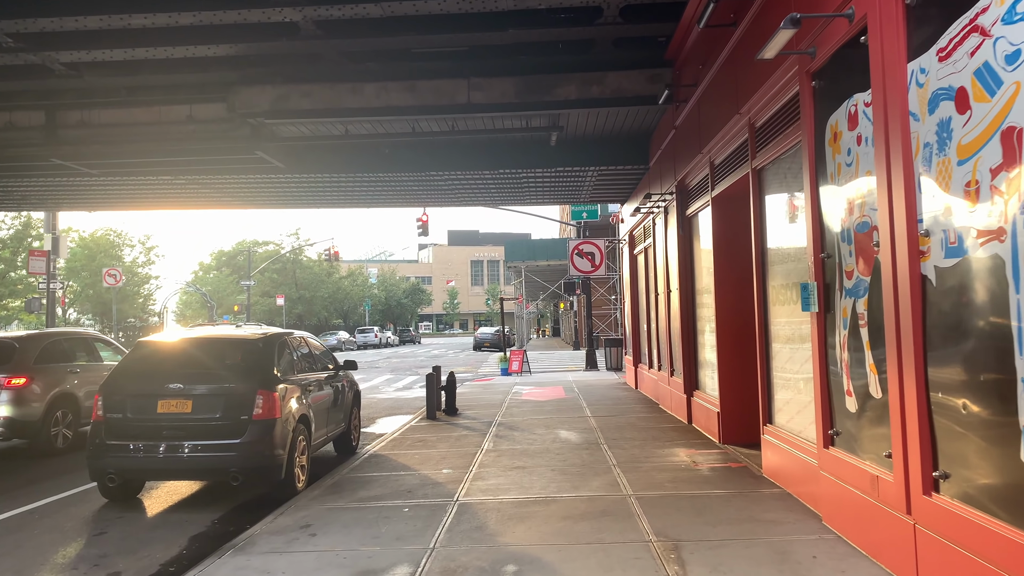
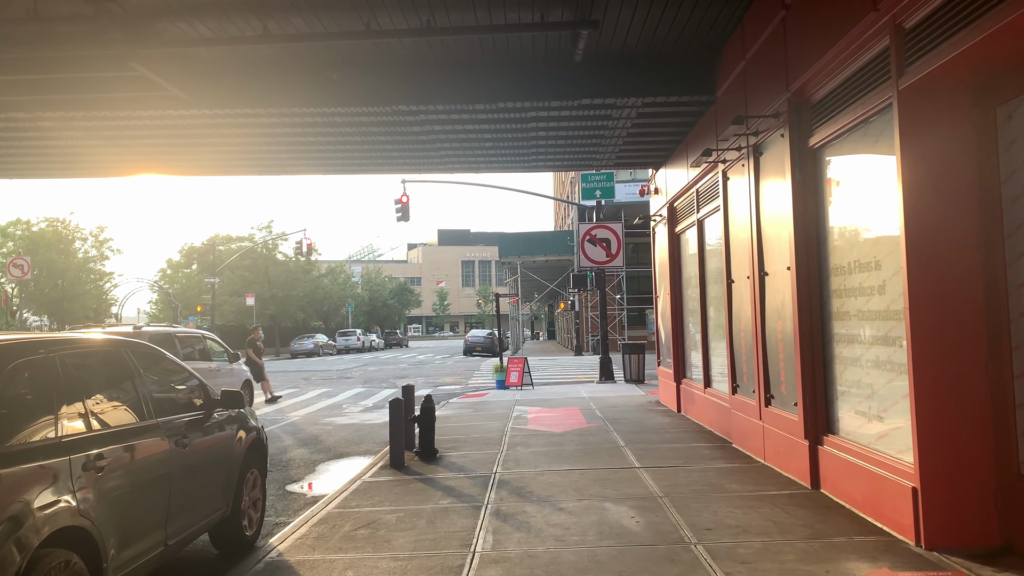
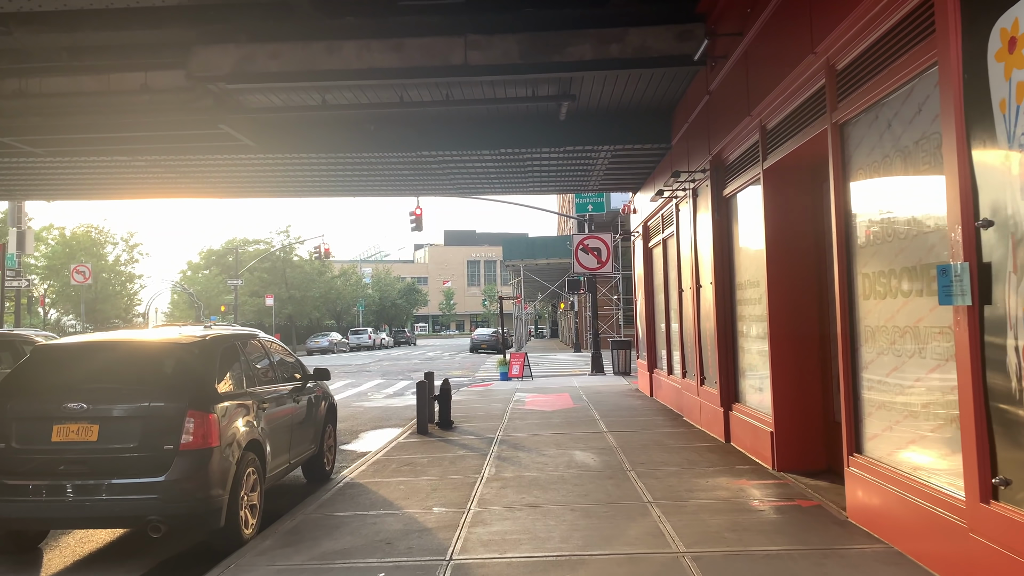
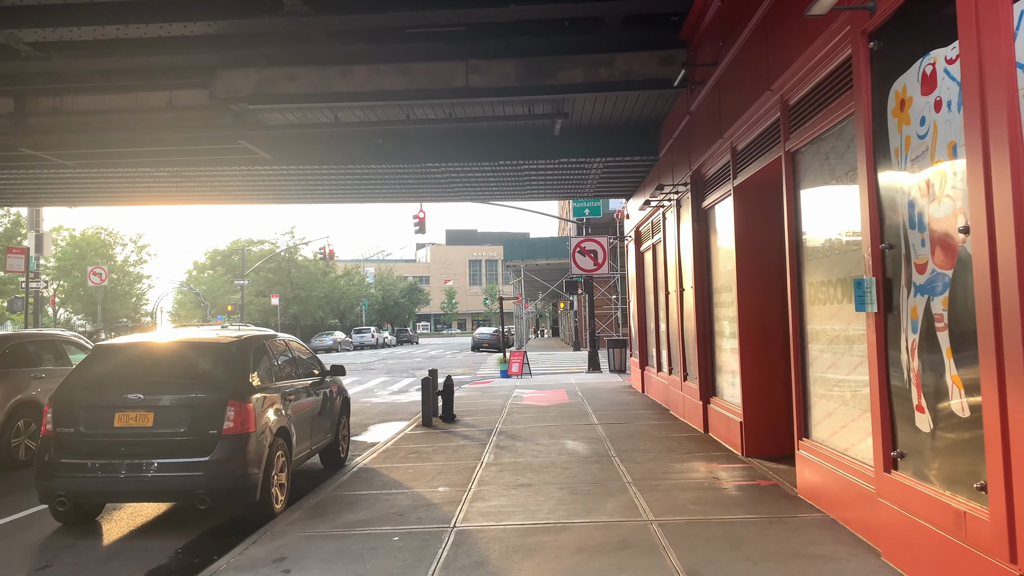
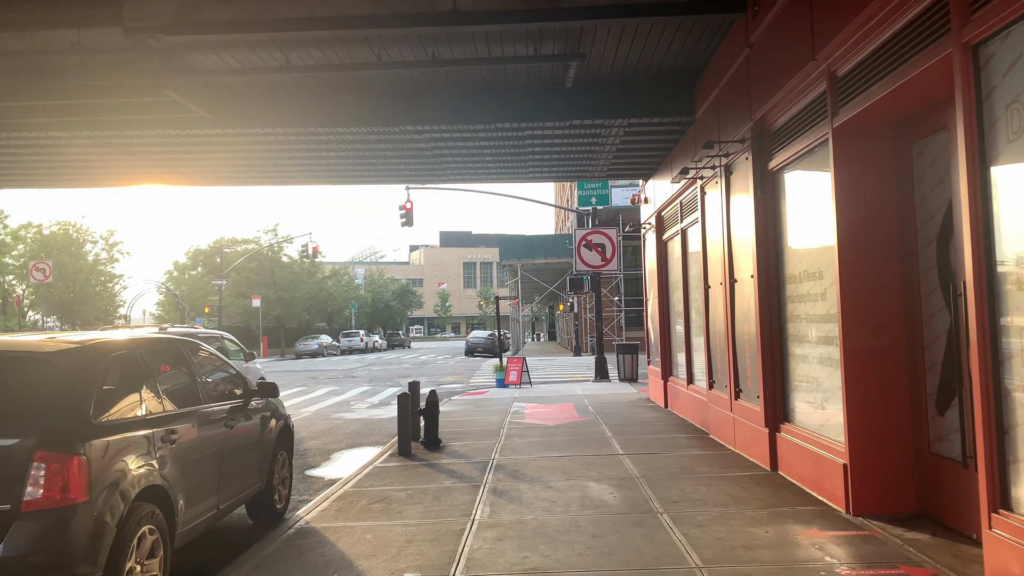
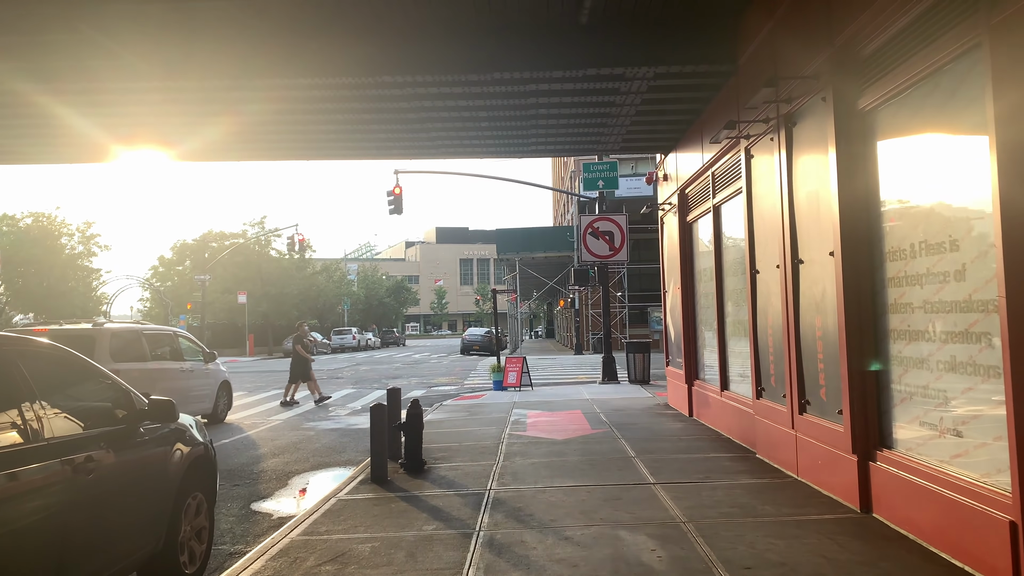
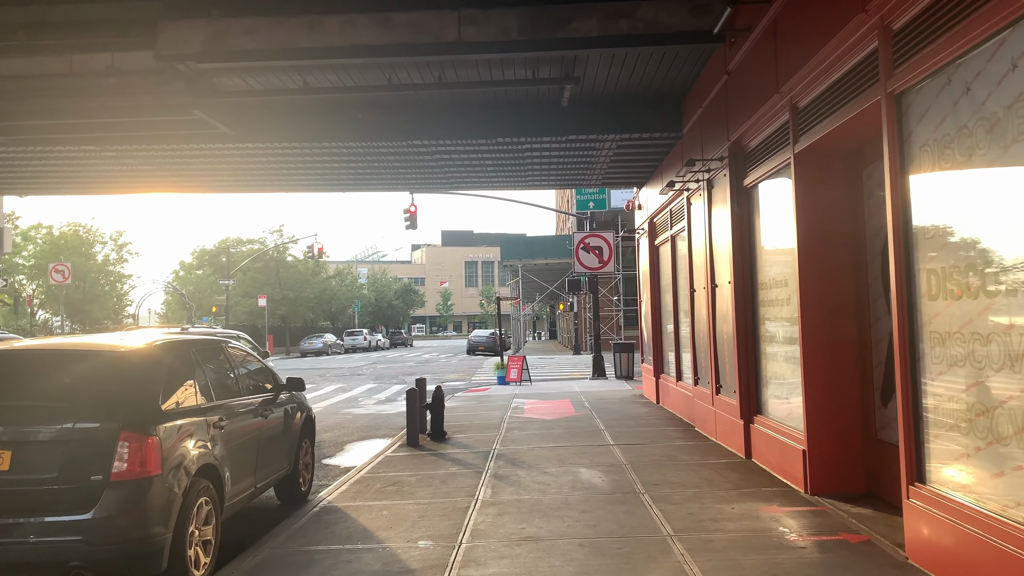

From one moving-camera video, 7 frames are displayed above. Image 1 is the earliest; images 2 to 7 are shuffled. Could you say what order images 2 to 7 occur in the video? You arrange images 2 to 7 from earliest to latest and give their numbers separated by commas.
4, 3, 7, 5, 2, 6
